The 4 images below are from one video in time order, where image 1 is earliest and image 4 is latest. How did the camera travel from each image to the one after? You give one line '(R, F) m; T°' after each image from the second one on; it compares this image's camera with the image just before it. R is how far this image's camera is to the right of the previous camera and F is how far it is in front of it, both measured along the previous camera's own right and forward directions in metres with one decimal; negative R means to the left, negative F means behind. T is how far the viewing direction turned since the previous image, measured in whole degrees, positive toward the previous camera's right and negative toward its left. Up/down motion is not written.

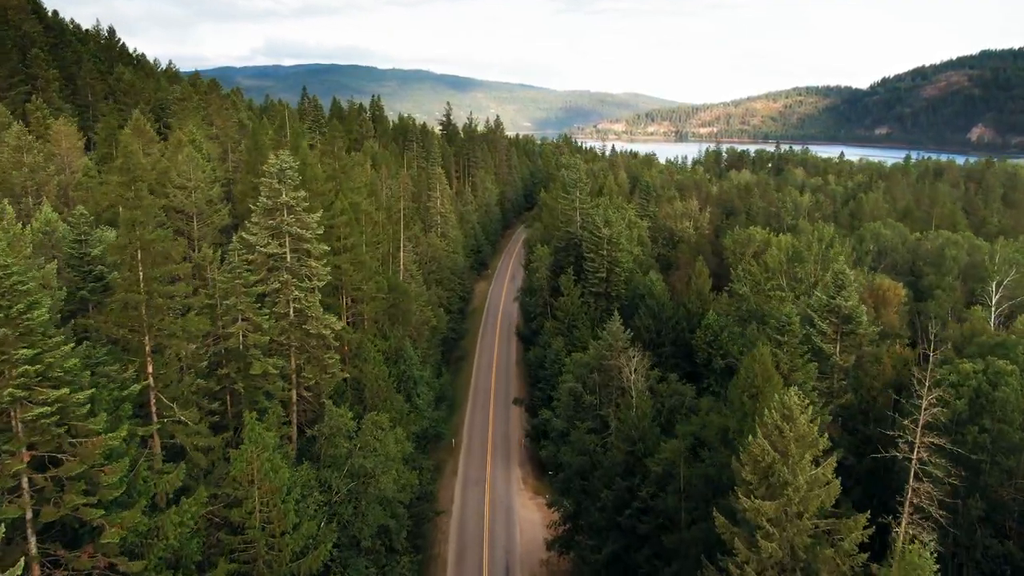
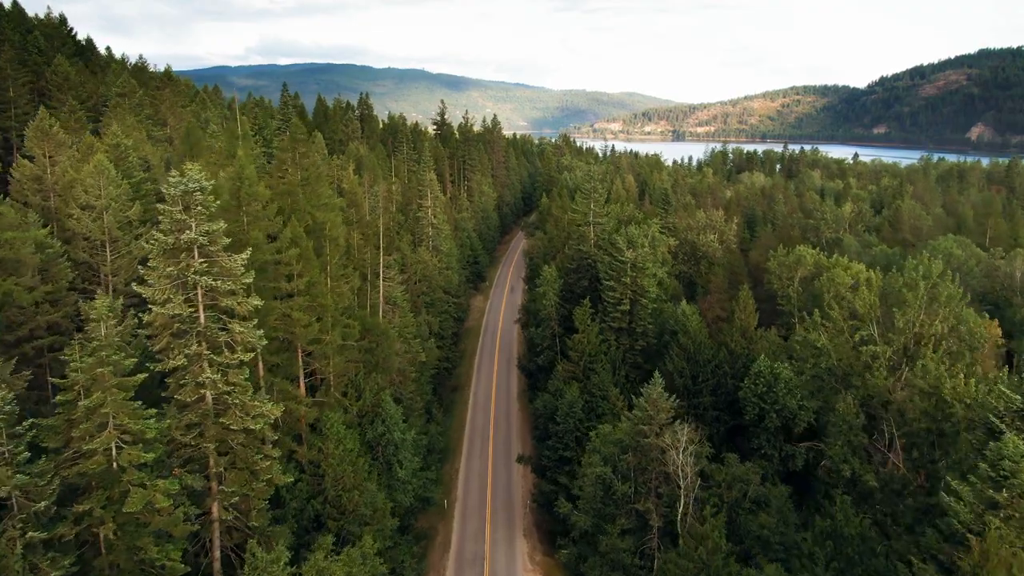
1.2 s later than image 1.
(-0.6, +10.7) m; 0°
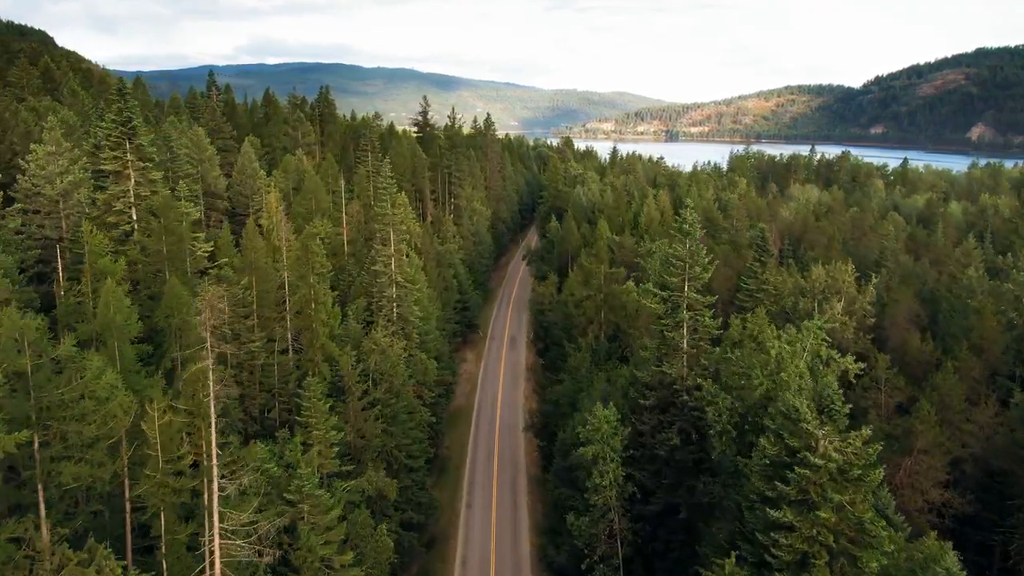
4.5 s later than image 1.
(-1.4, +29.4) m; +1°
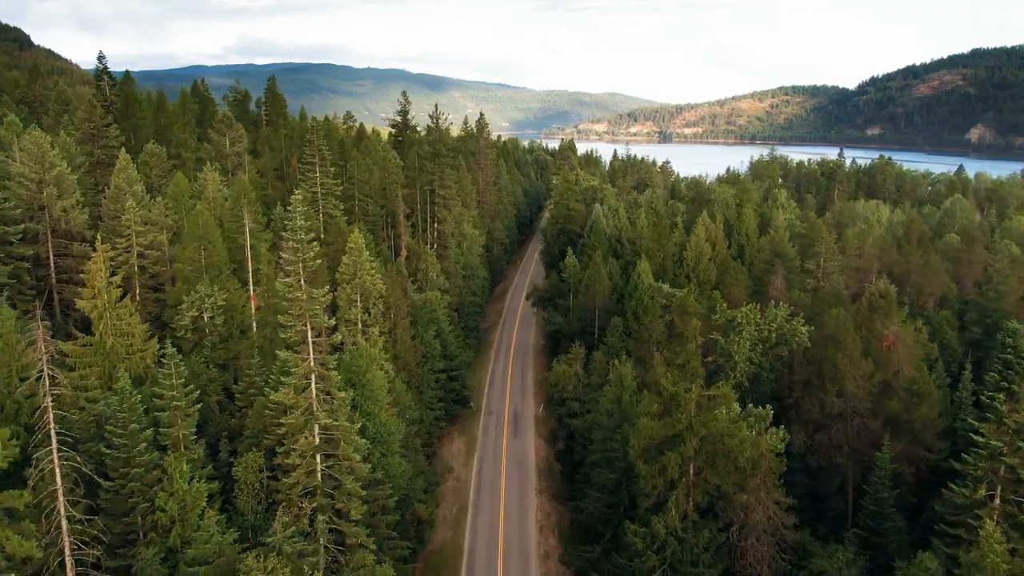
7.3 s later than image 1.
(-1.3, +24.8) m; +1°
